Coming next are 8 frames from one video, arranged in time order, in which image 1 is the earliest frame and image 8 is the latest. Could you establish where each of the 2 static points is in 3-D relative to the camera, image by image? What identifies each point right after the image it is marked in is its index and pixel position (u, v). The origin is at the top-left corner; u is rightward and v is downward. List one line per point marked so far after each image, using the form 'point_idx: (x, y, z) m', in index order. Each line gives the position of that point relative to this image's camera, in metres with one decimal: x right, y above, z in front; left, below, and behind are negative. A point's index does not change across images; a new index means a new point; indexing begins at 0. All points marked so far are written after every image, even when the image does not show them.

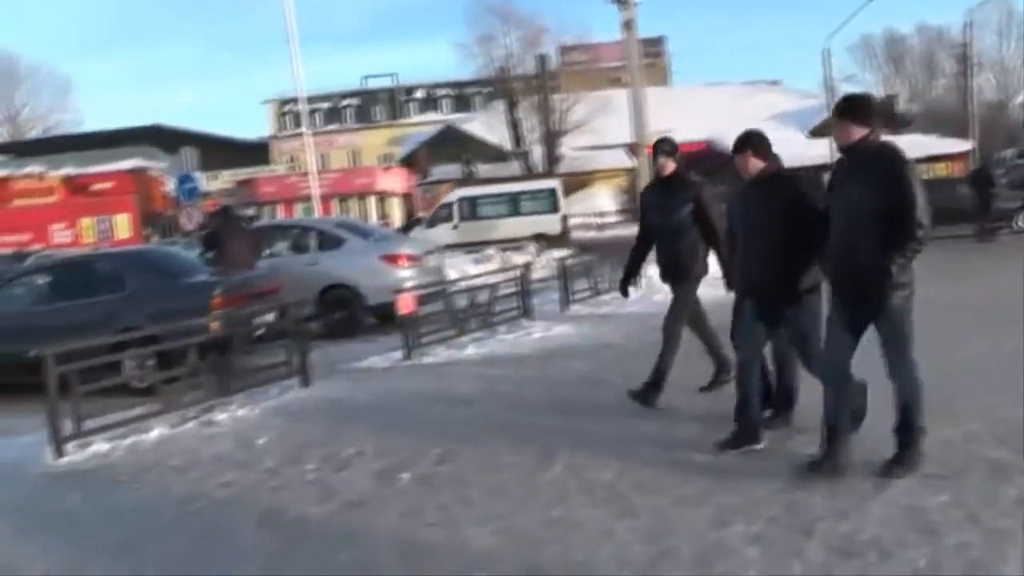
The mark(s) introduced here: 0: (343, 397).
0: (-2.0, -1.4, +11.7) m
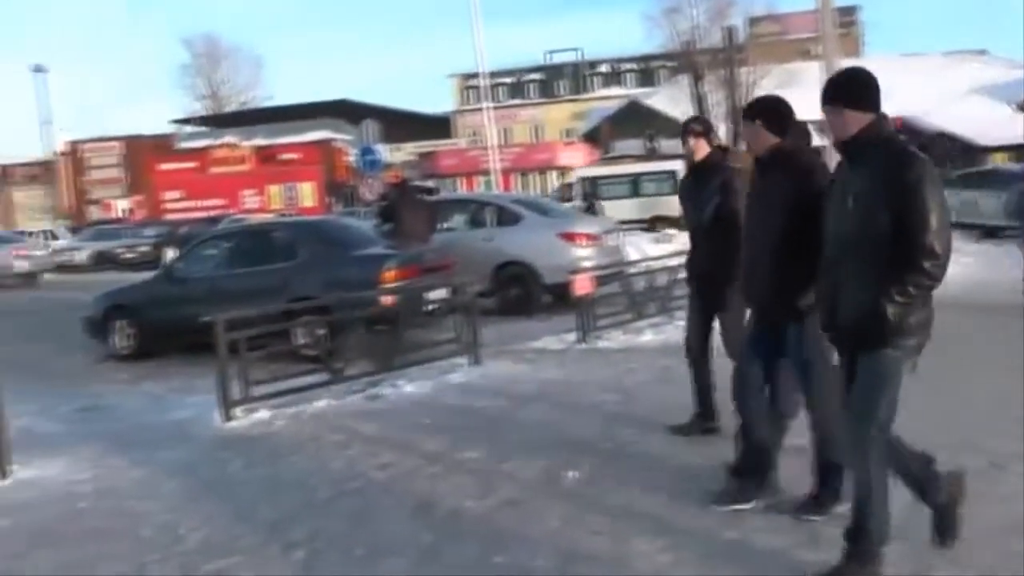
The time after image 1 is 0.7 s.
0: (0.0, -1.1, +11.3) m
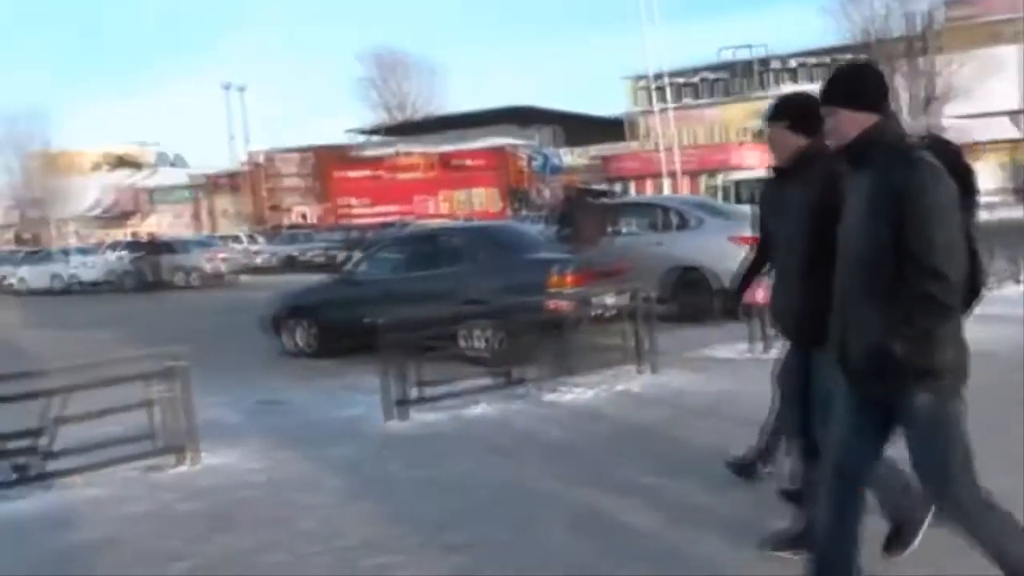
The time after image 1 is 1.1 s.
0: (+1.8, -1.1, +11.0) m
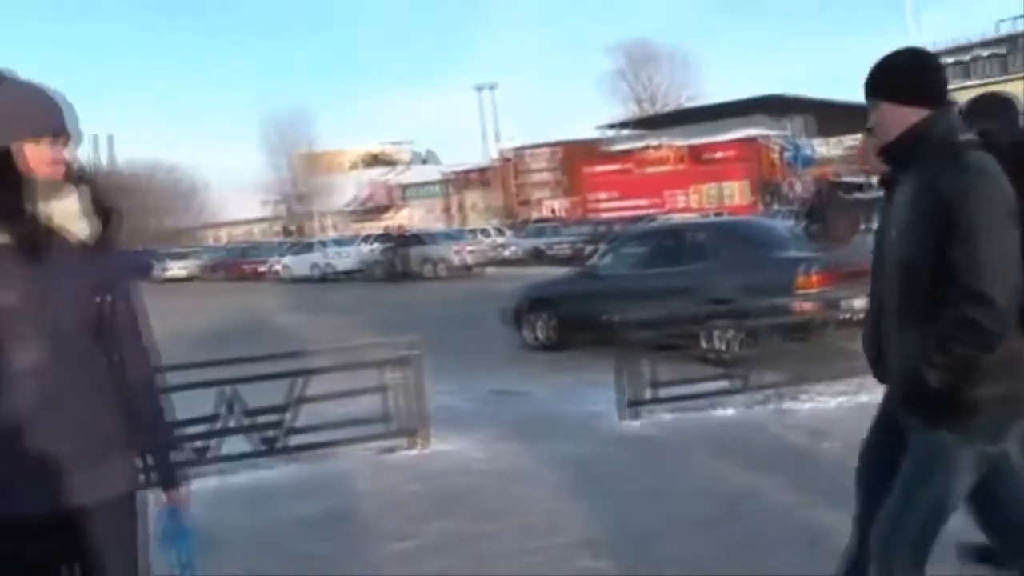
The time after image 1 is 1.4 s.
0: (+4.4, -1.2, +10.1) m
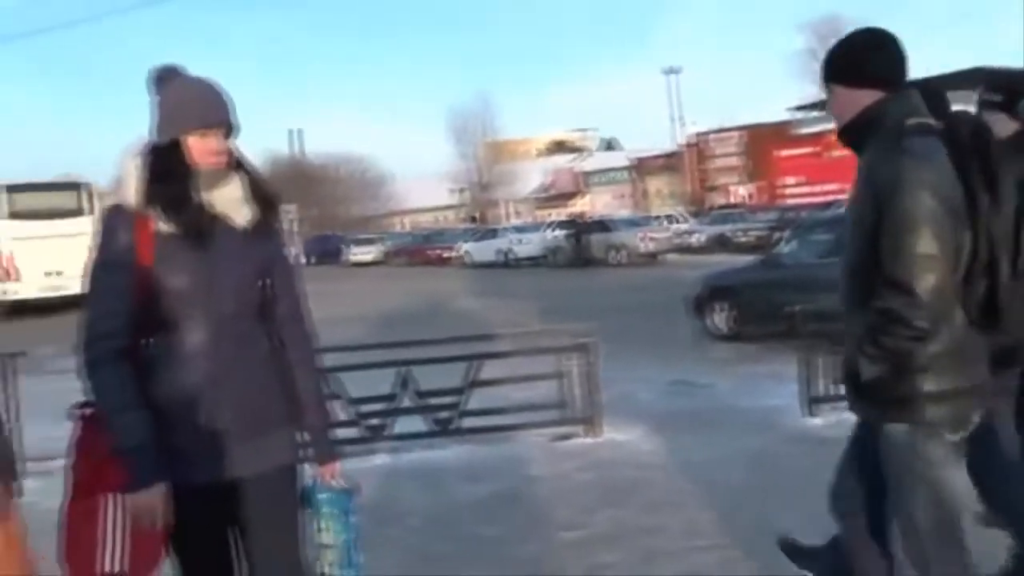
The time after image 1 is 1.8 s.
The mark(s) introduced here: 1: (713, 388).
0: (+6.1, -1.1, +9.0) m
1: (+2.5, -1.2, +11.9) m
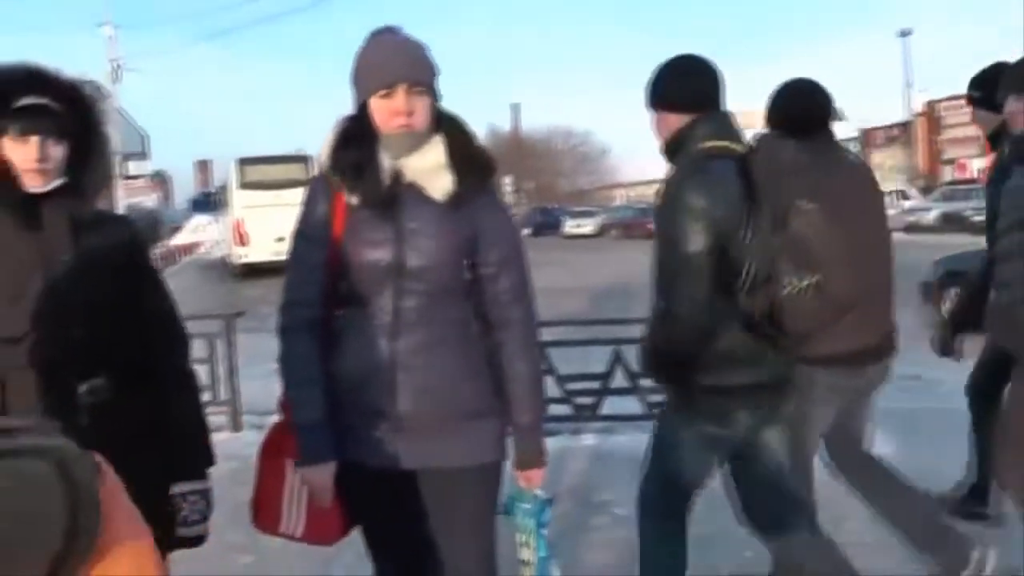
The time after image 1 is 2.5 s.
0: (+7.9, -1.1, +7.1) m
1: (+5.0, -1.1, +10.7) m
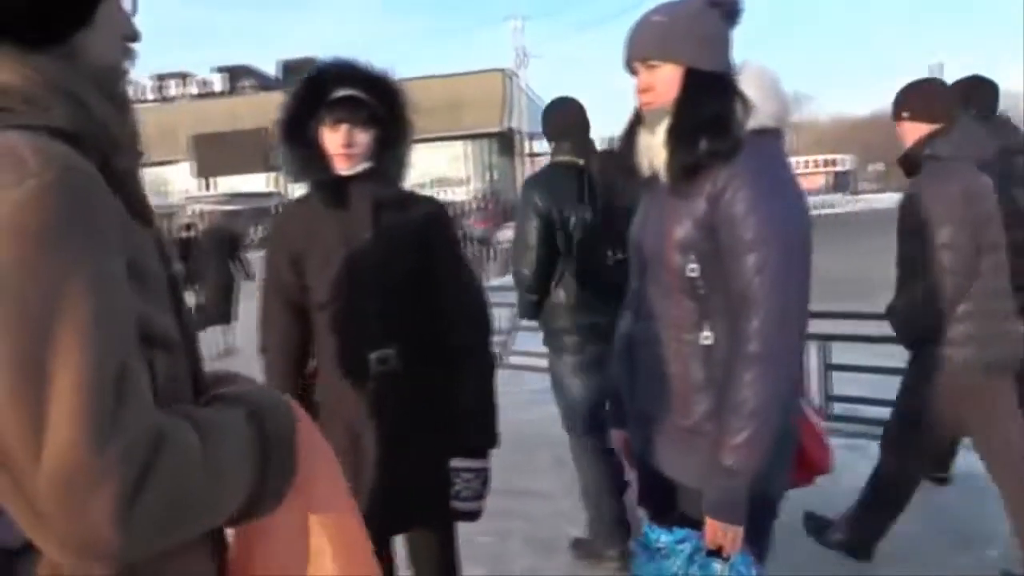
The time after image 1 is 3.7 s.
0: (+9.6, -1.3, +3.4) m
1: (+8.4, -1.1, +7.8) m
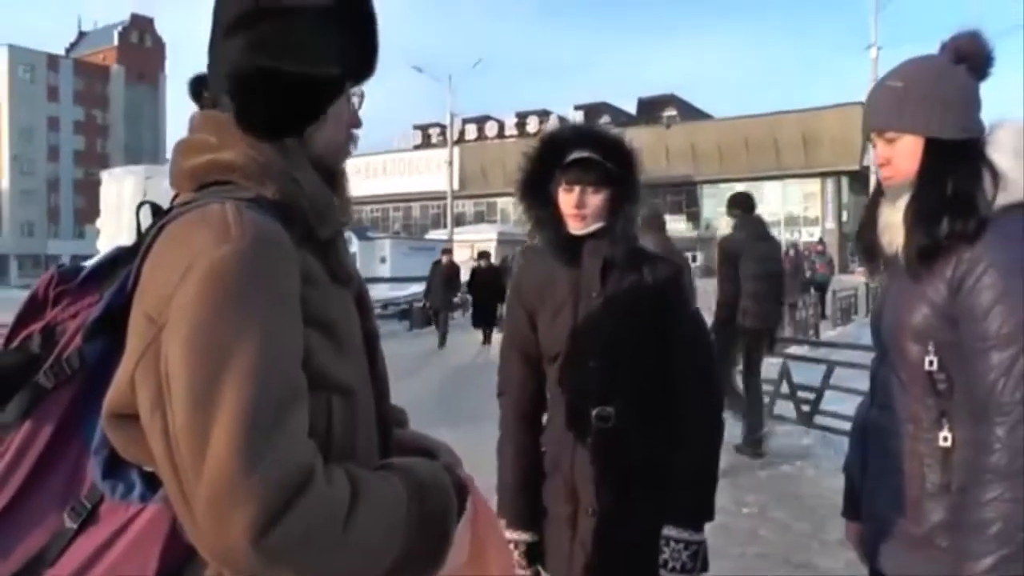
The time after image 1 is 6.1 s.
0: (+9.7, -2.1, -0.1) m
1: (+10.1, -2.0, +4.5) m
